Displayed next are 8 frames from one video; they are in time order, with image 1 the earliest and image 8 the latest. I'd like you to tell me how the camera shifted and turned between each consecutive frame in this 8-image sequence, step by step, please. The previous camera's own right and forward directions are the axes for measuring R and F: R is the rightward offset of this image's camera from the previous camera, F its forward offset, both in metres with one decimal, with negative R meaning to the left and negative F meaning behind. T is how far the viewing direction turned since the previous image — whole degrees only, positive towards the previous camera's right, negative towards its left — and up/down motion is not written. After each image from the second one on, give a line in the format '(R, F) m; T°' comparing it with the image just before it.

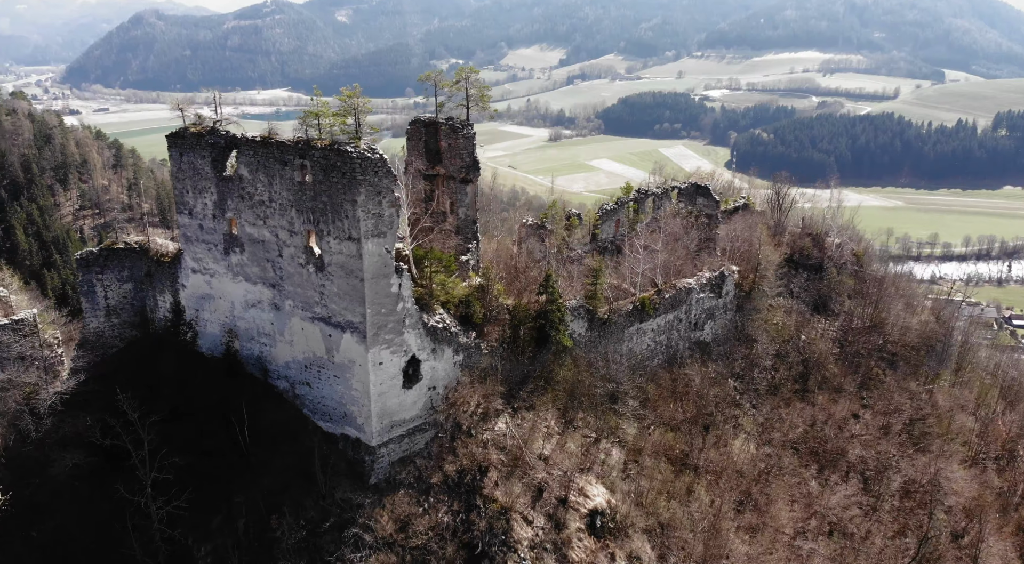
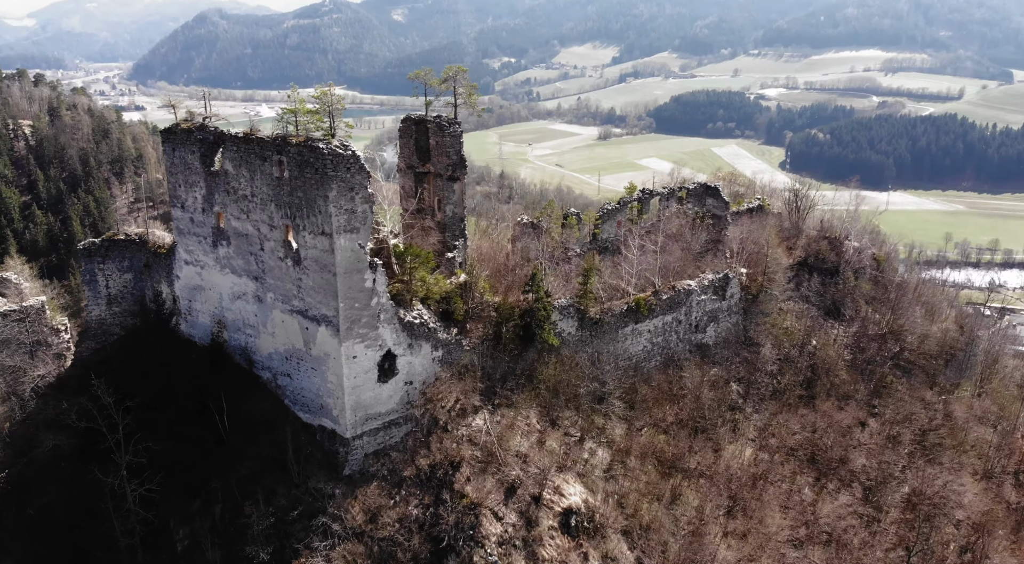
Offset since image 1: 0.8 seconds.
(+1.3, 0.0) m; -3°
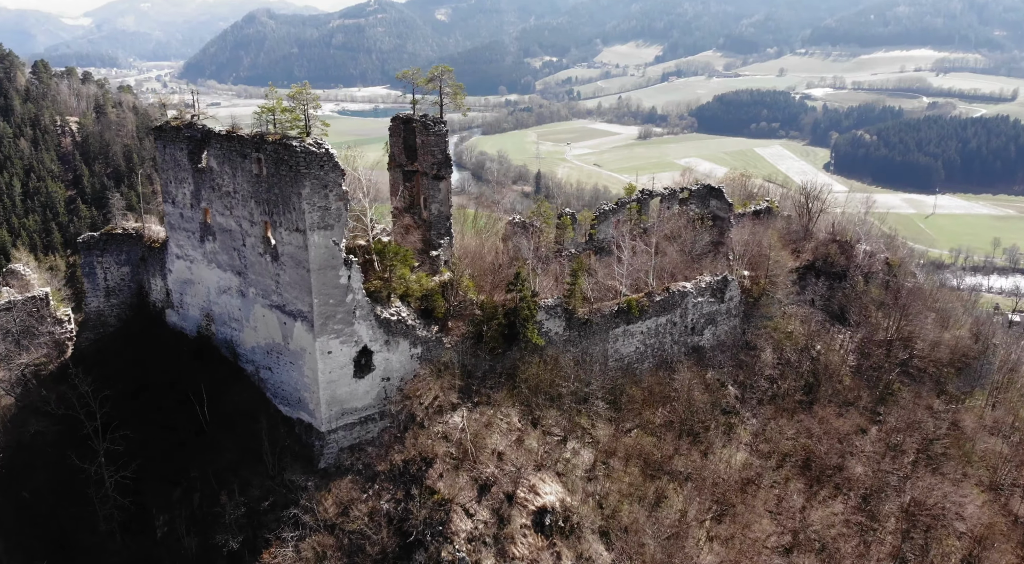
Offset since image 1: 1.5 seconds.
(+1.1, 0.0) m; -3°
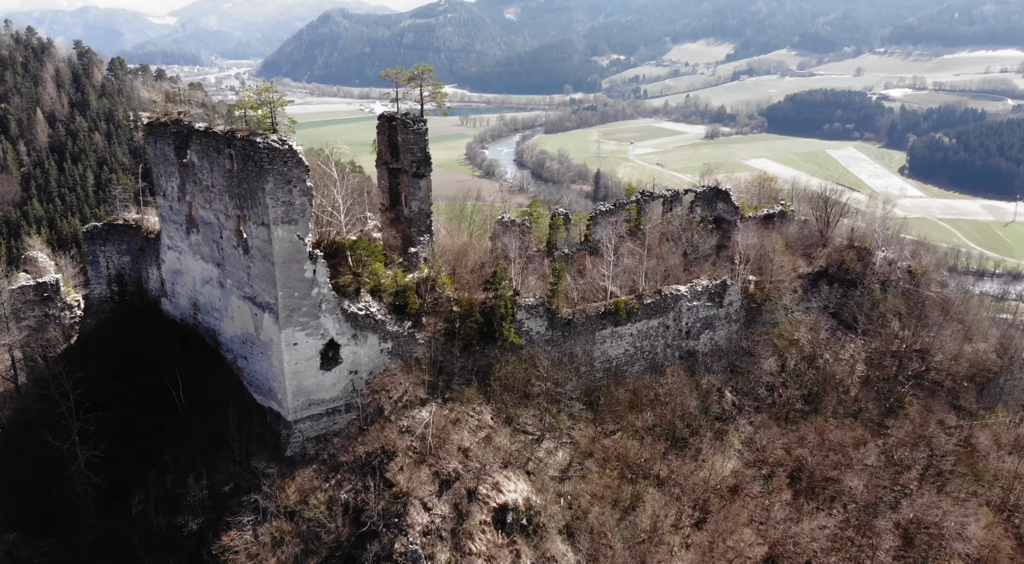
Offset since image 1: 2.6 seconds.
(+1.8, 0.0) m; -4°
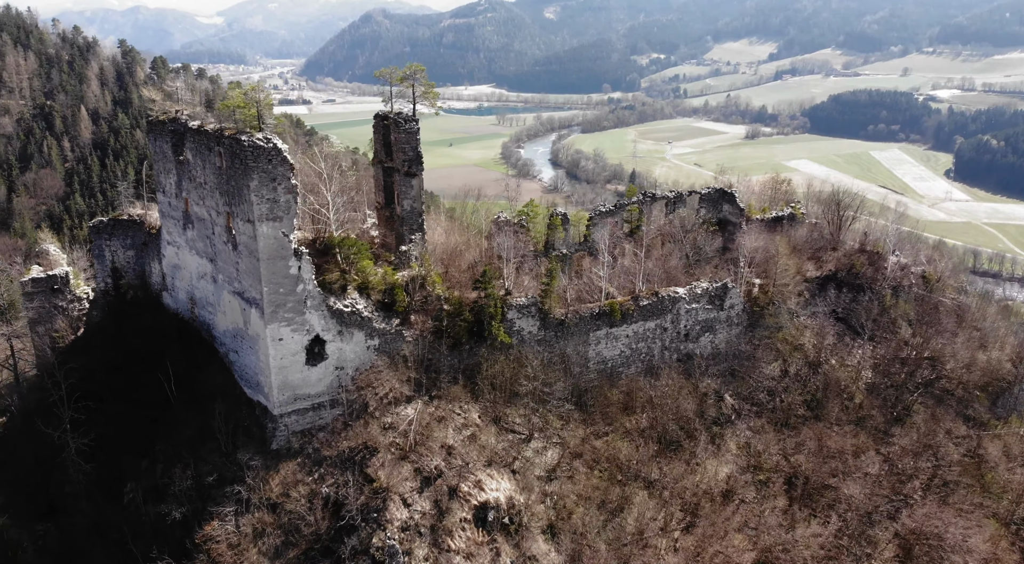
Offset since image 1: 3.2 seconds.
(+1.0, 0.0) m; -3°
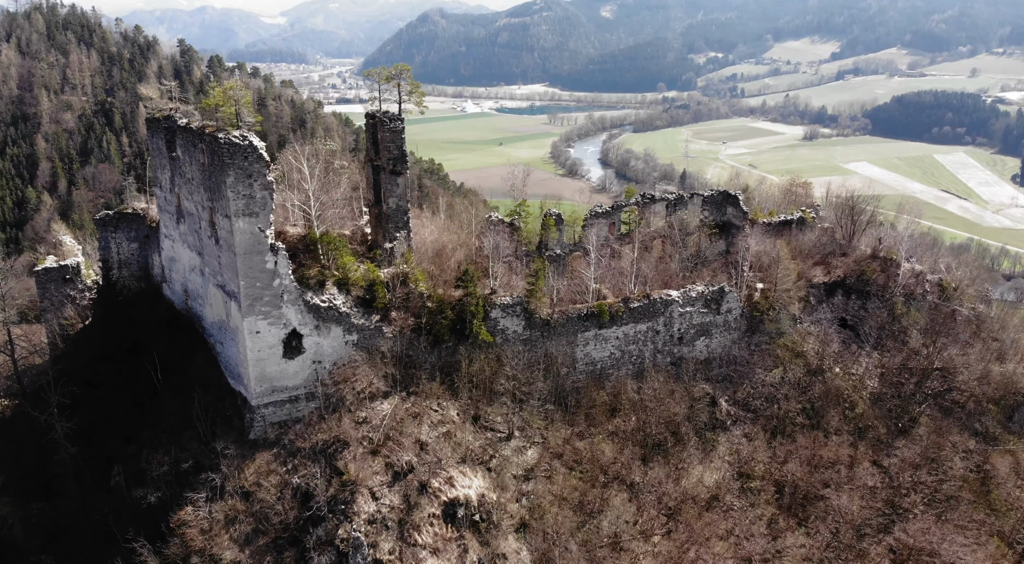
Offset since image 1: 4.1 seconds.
(+1.4, 0.0) m; -4°
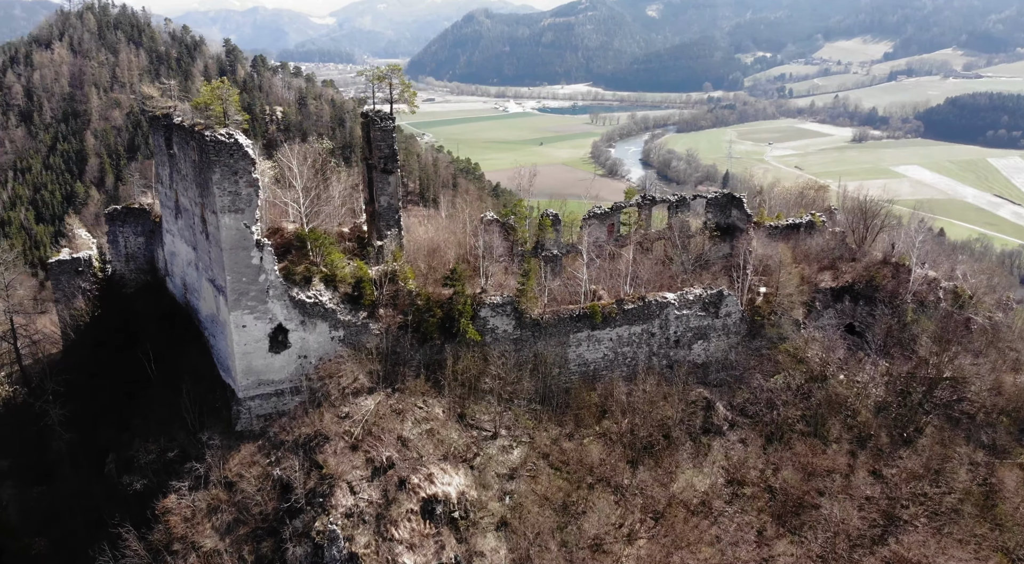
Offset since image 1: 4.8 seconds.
(+1.1, 0.0) m; -3°
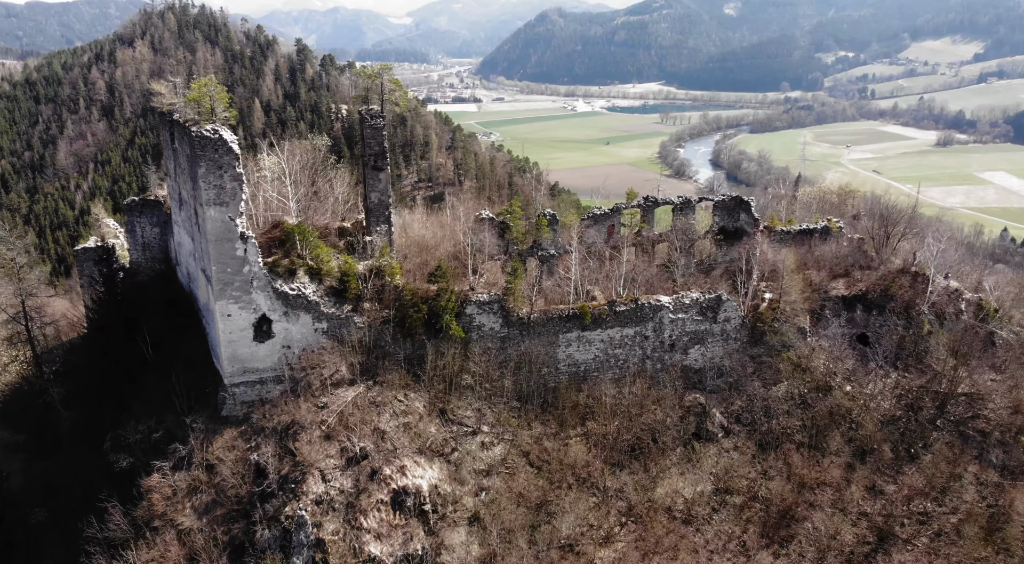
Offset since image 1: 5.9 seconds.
(+1.8, -0.1) m; -5°
